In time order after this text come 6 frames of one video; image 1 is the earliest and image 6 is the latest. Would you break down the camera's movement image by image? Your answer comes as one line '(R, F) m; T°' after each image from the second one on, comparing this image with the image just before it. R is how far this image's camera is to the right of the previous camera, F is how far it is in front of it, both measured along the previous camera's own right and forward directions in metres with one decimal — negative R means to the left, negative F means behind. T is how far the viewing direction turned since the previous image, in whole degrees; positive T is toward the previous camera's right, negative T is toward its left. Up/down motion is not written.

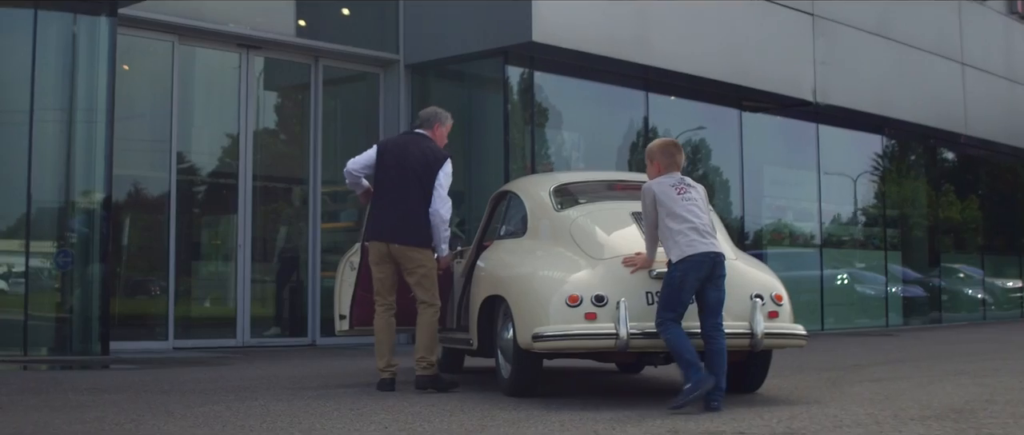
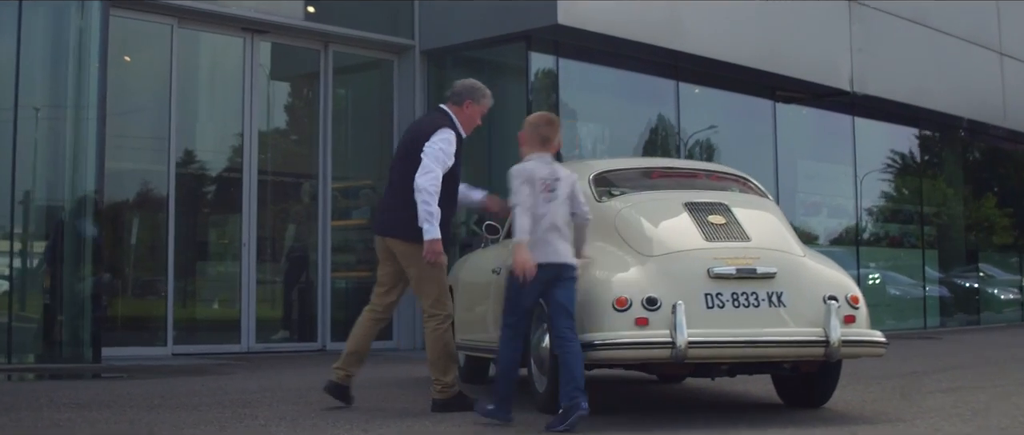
(-0.1, +0.9) m; 0°
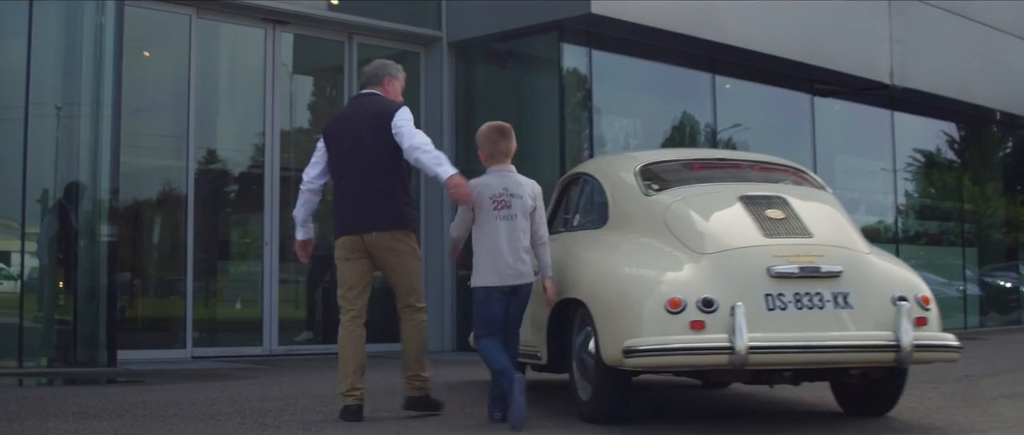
(0.0, +0.5) m; -1°
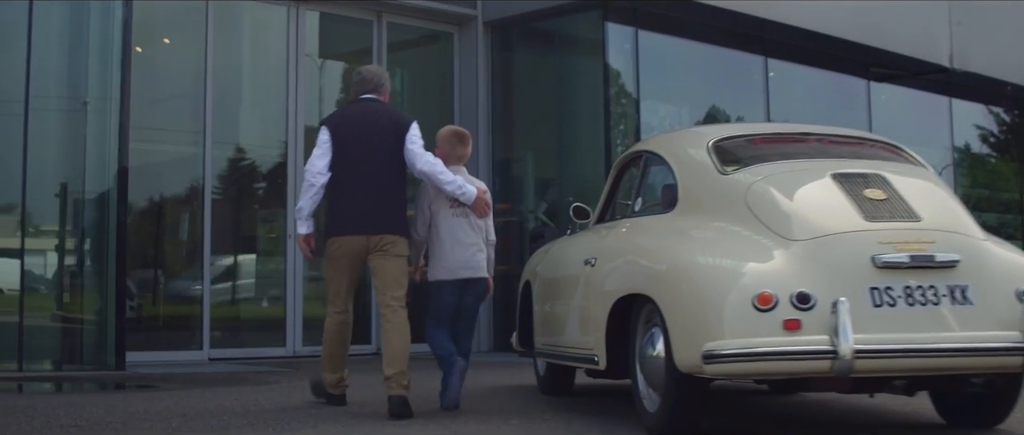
(-0.1, +0.8) m; -1°
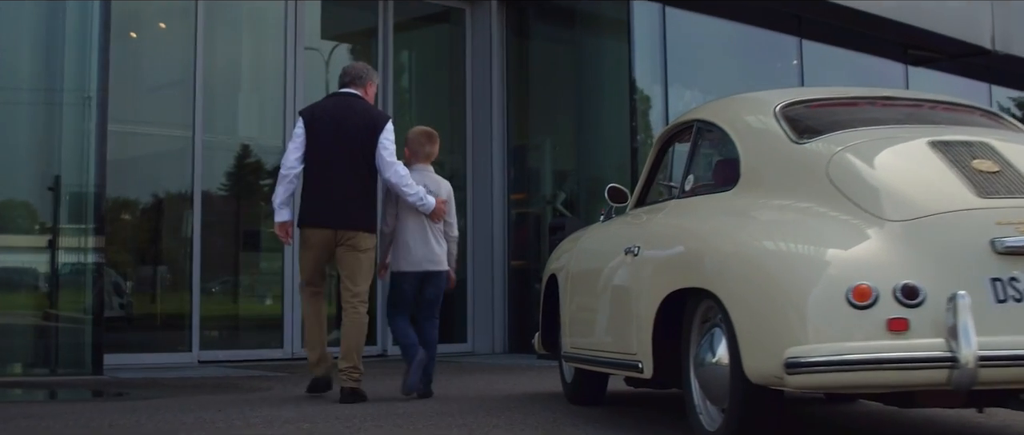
(0.0, +0.9) m; 0°
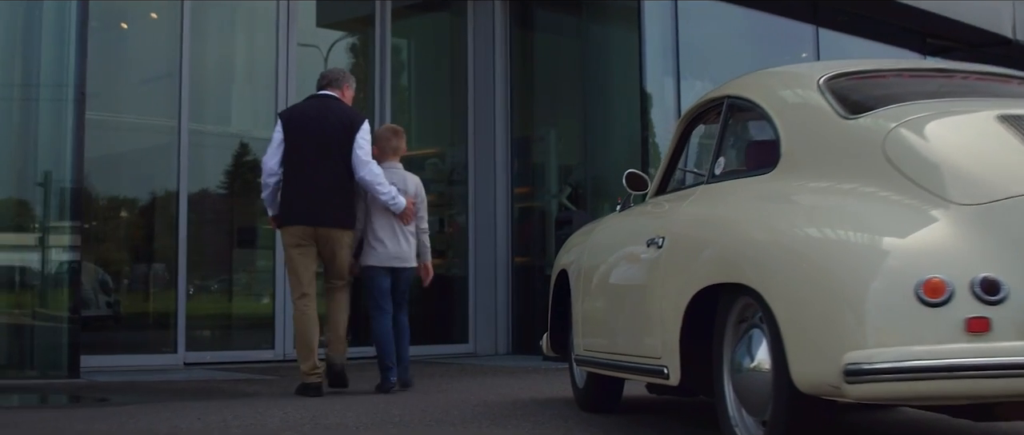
(0.0, +0.5) m; 0°
